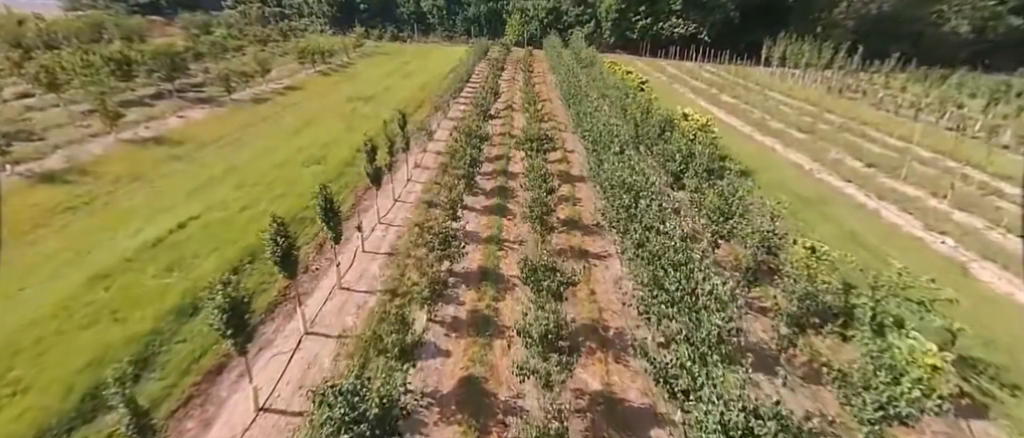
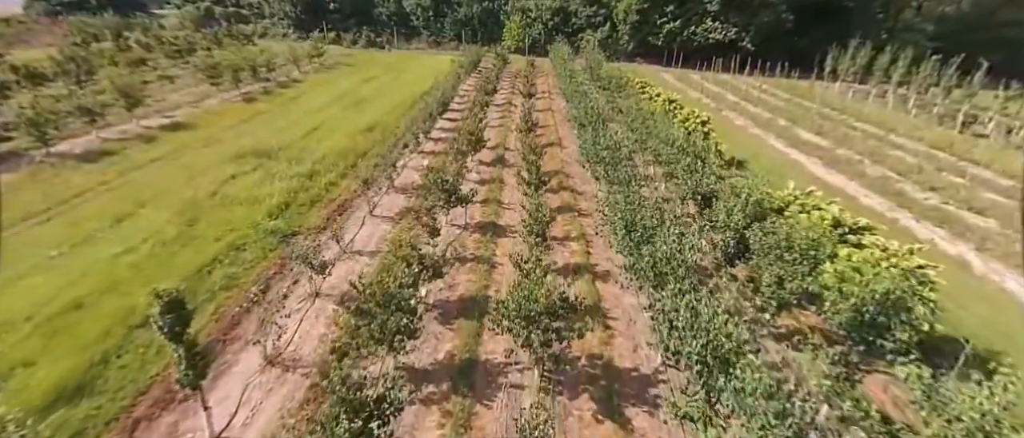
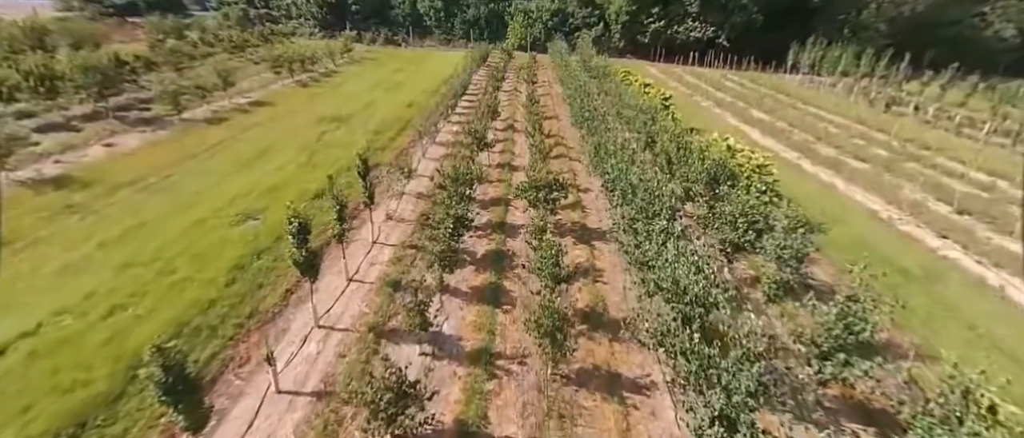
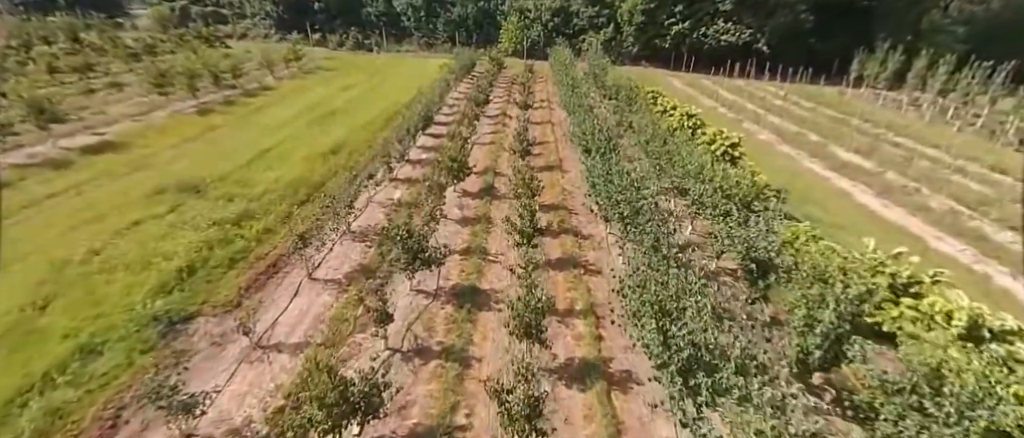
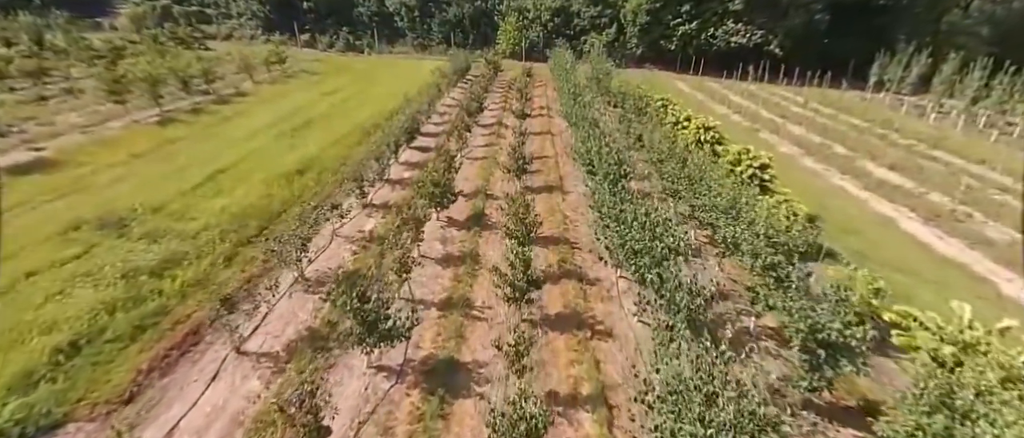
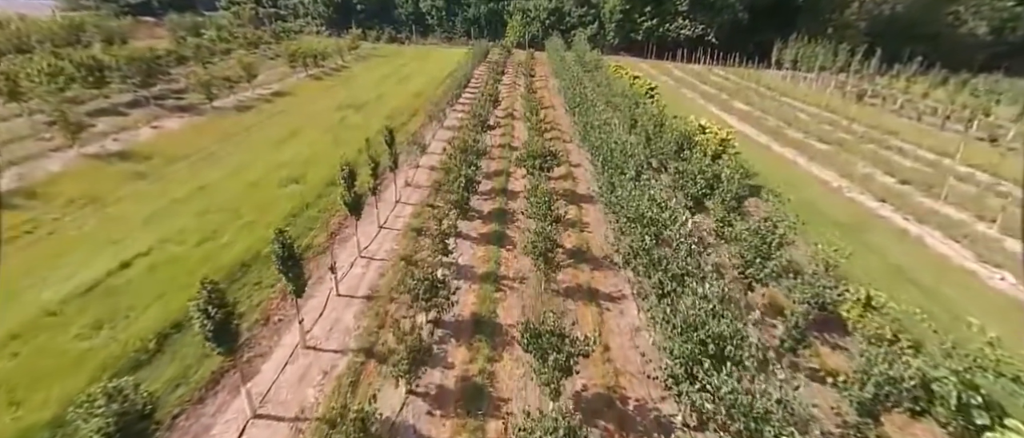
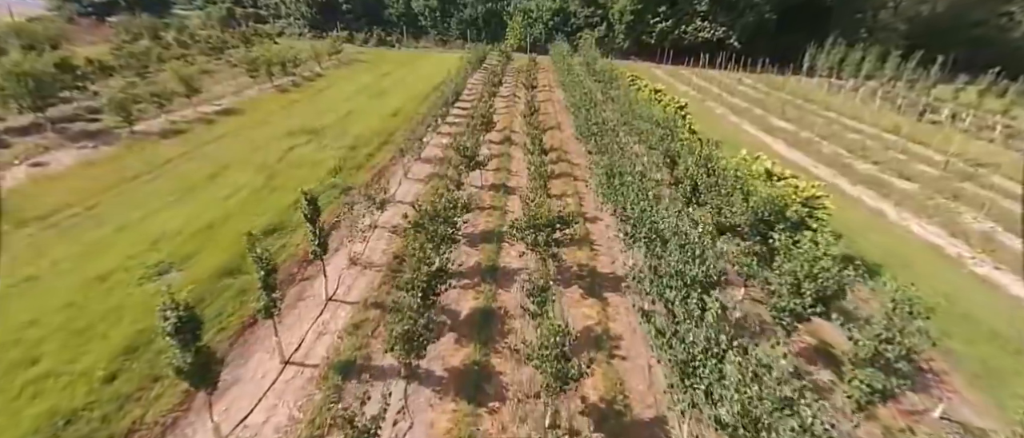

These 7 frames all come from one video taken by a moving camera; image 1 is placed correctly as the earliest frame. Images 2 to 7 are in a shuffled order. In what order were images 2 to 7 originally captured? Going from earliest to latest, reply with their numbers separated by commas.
6, 3, 7, 2, 4, 5
